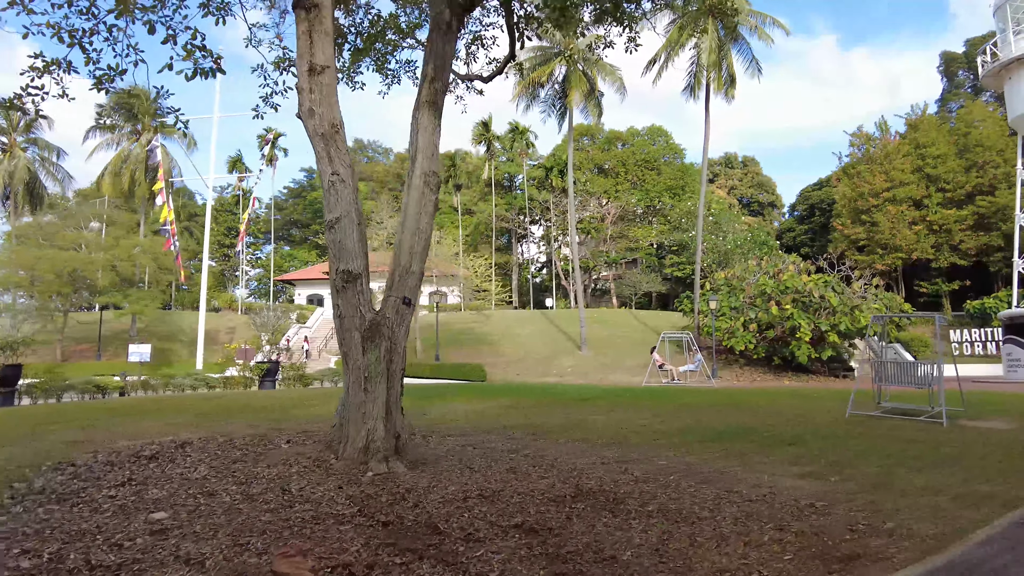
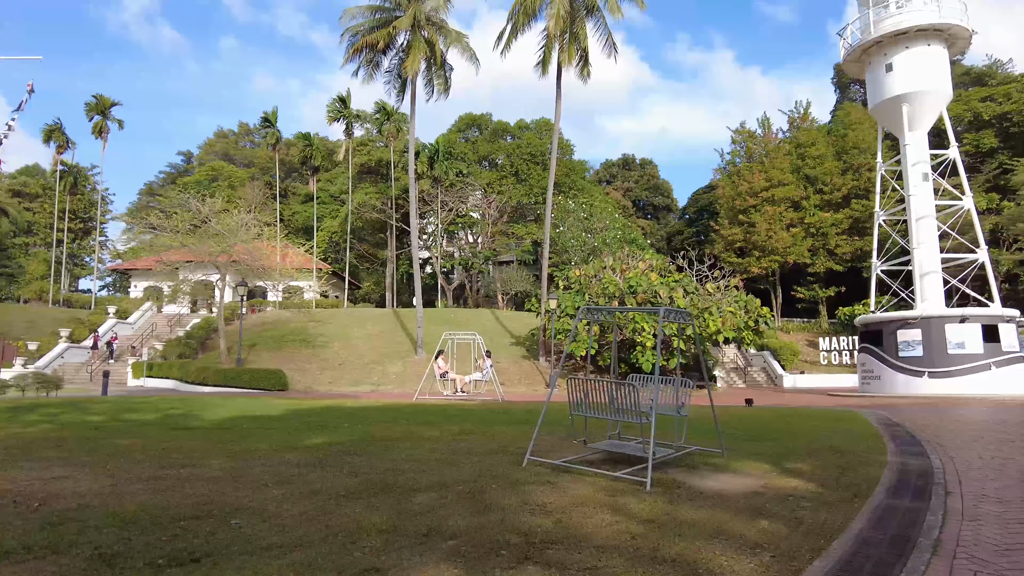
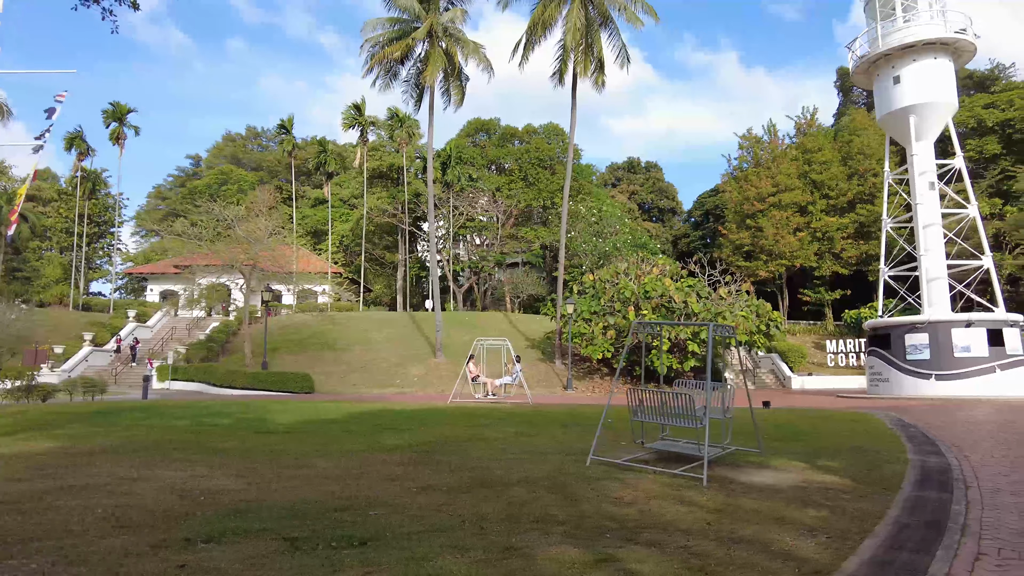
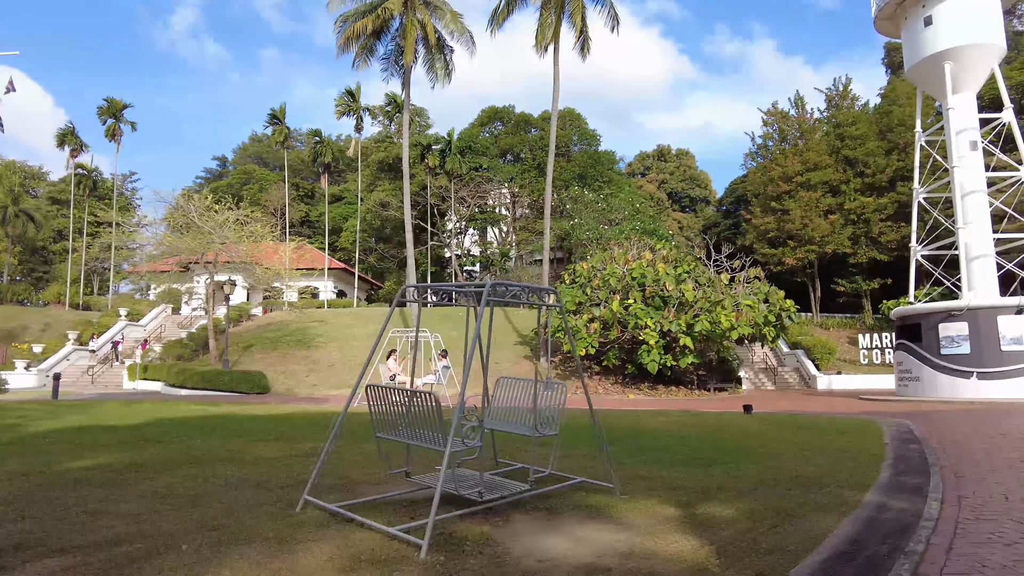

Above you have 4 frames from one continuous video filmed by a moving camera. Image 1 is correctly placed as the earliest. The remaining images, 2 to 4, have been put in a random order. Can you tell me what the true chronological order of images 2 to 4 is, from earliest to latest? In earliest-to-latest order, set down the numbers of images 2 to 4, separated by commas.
3, 2, 4
